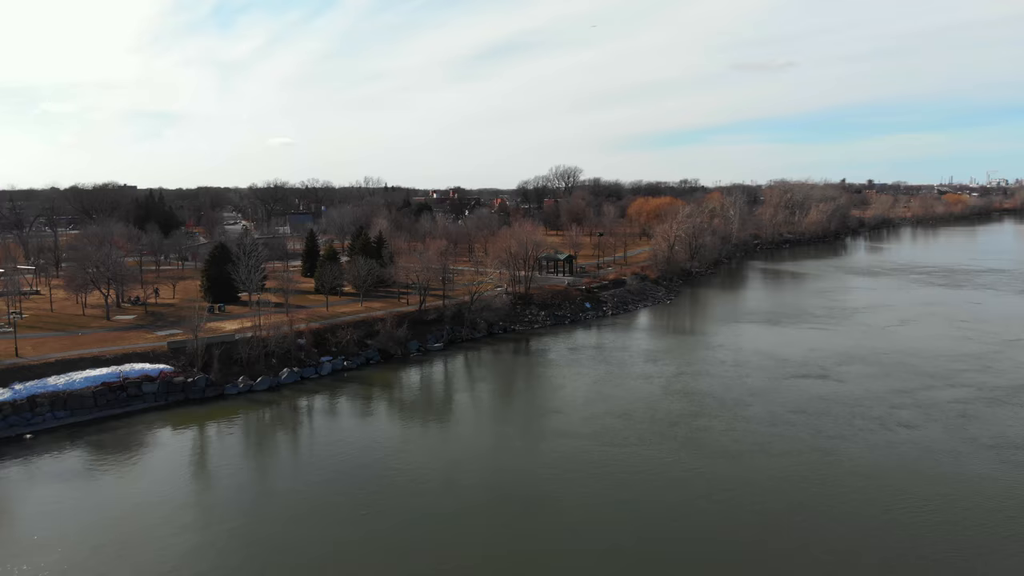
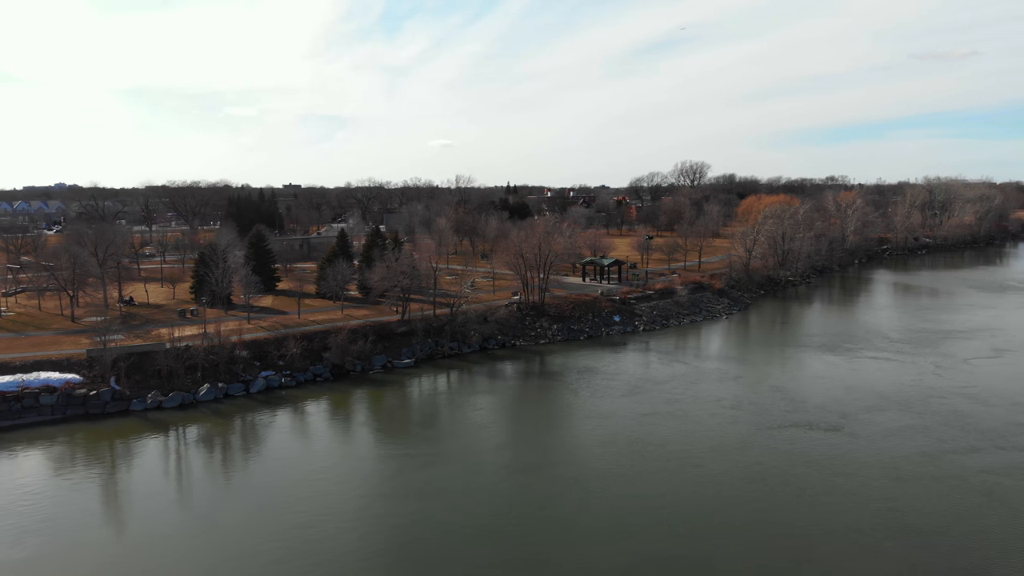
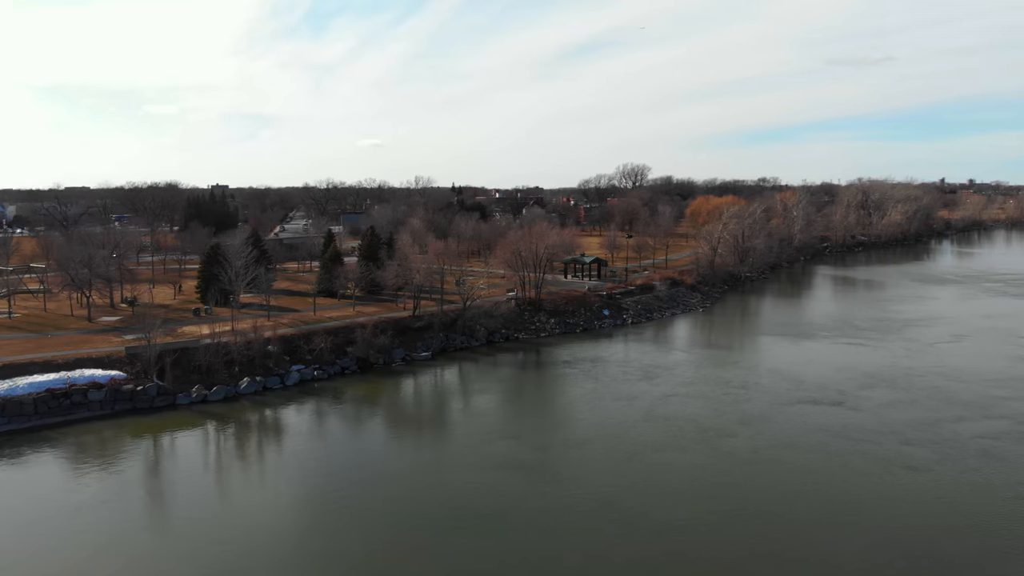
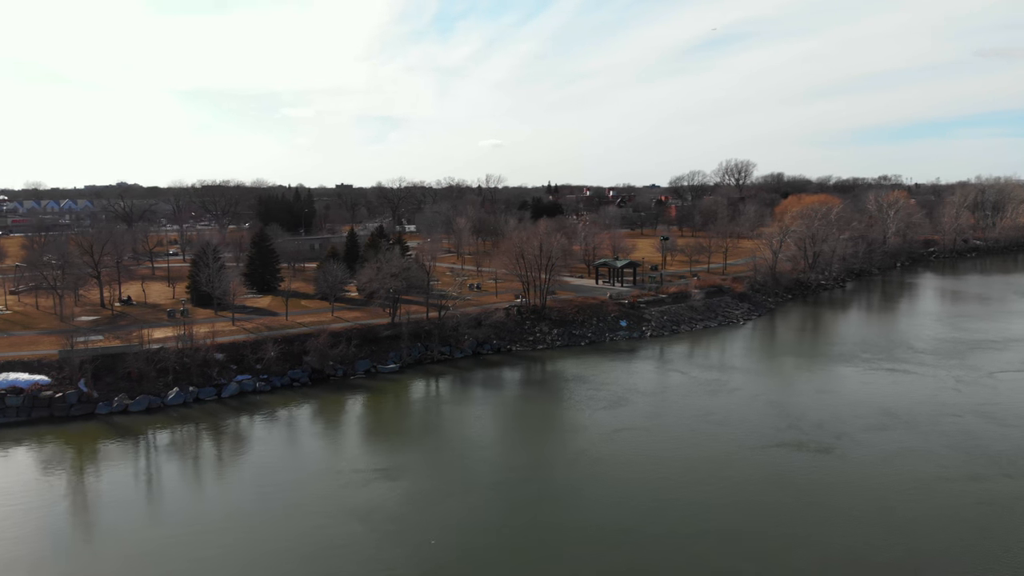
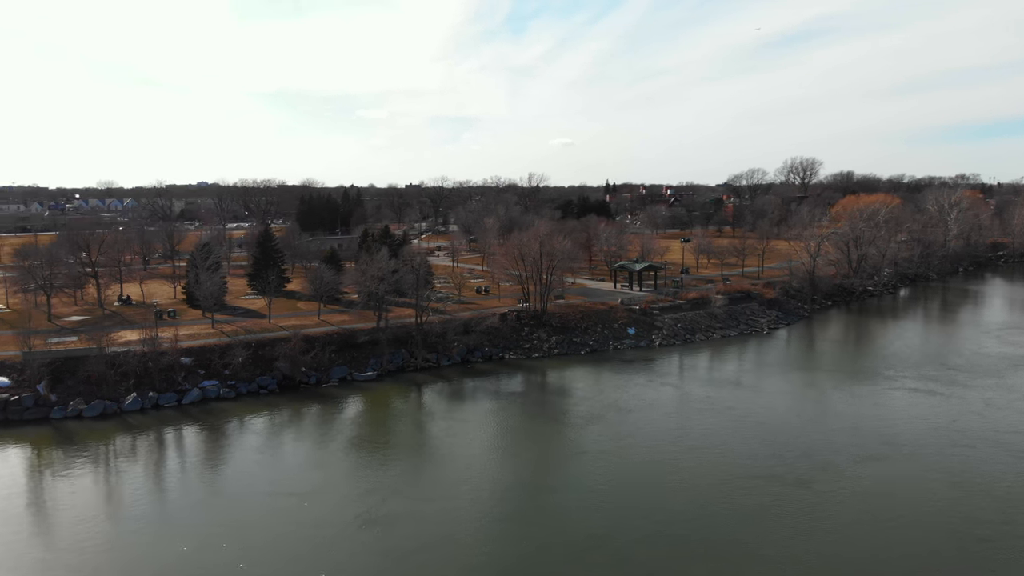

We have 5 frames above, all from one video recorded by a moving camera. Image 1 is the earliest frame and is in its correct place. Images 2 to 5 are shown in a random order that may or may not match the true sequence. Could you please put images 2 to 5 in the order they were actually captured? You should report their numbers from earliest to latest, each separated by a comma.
3, 2, 4, 5
